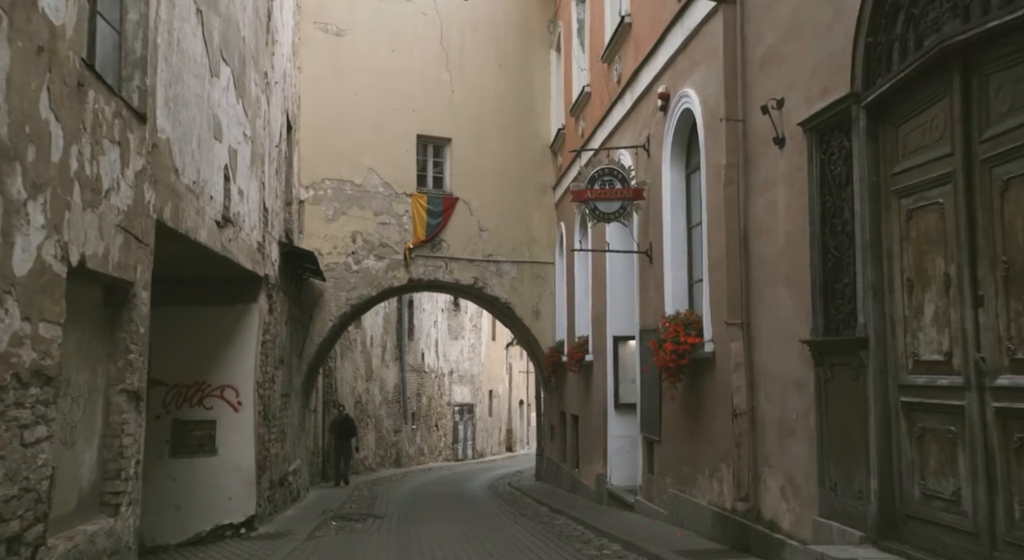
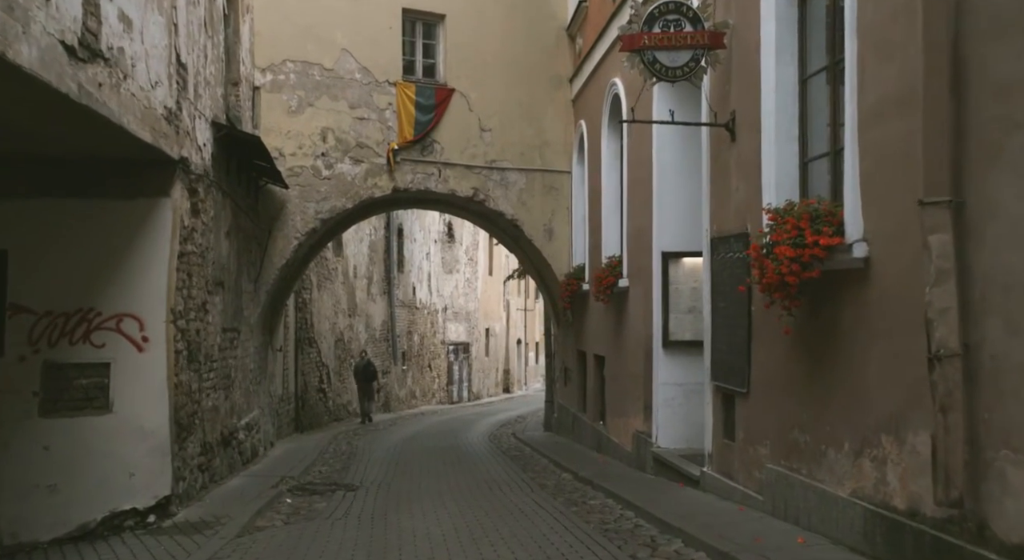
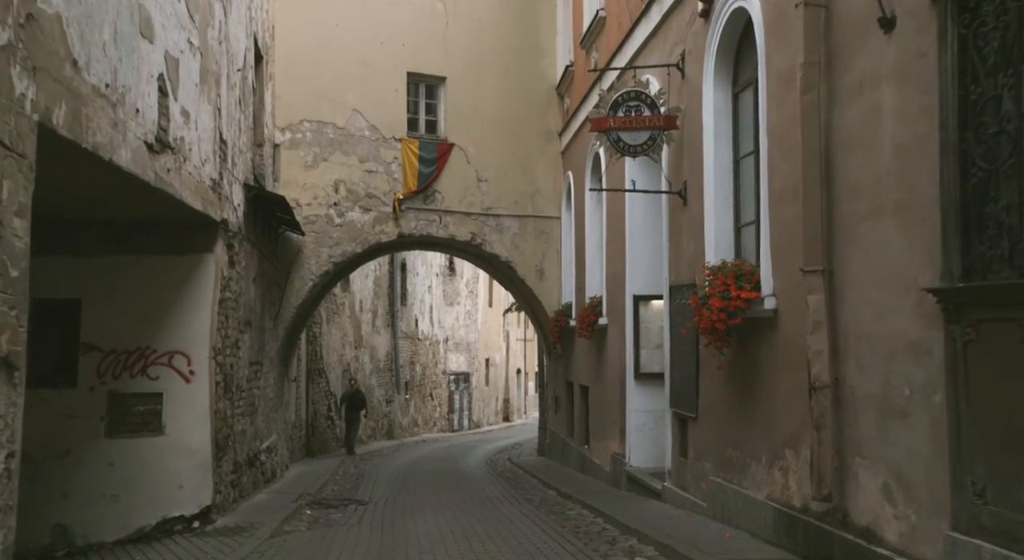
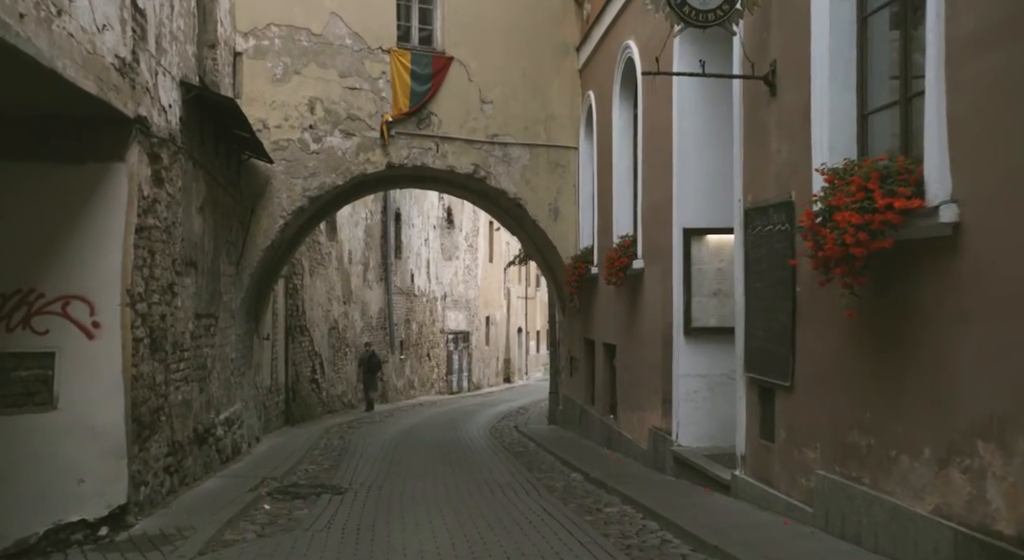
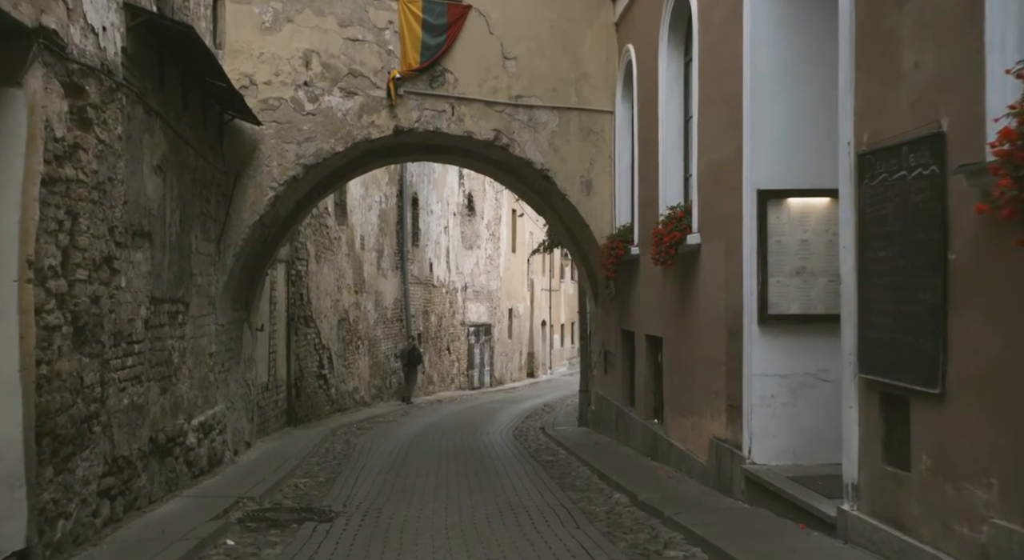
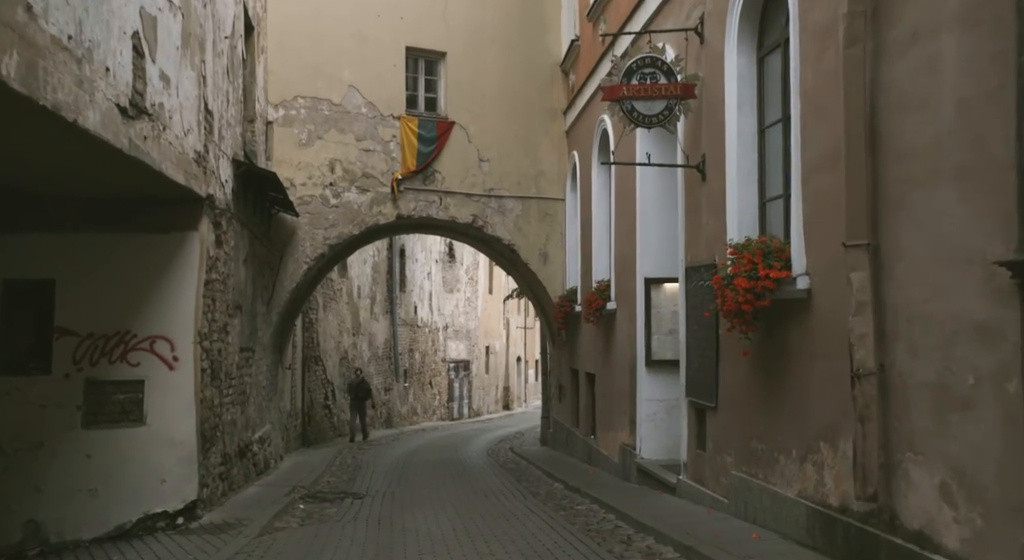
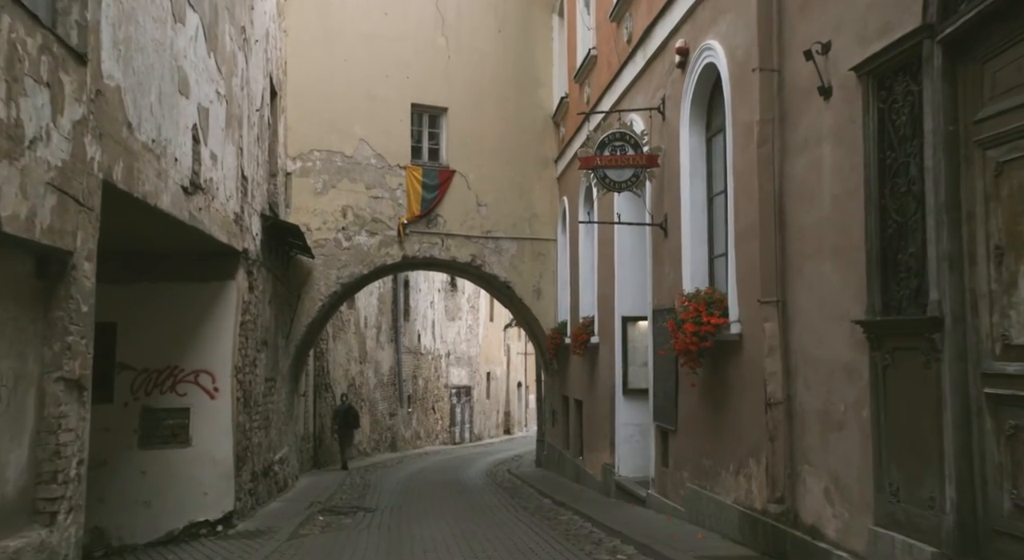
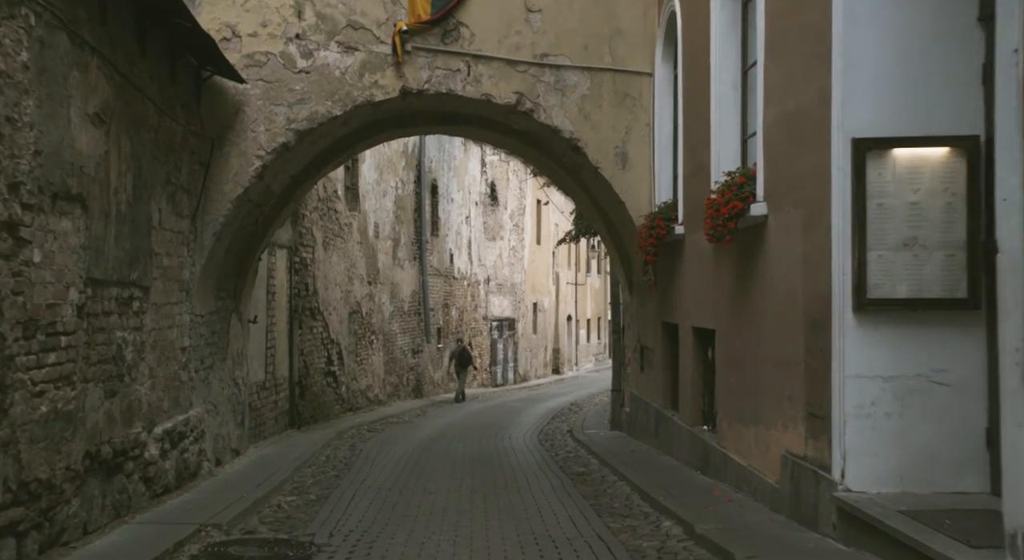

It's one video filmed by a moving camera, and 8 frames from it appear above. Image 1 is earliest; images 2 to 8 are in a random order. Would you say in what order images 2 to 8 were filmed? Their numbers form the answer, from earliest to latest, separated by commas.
7, 3, 6, 2, 4, 5, 8
